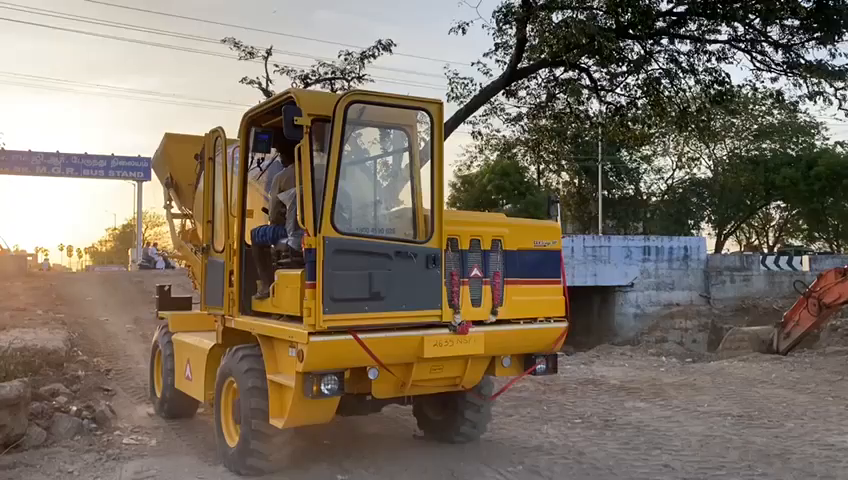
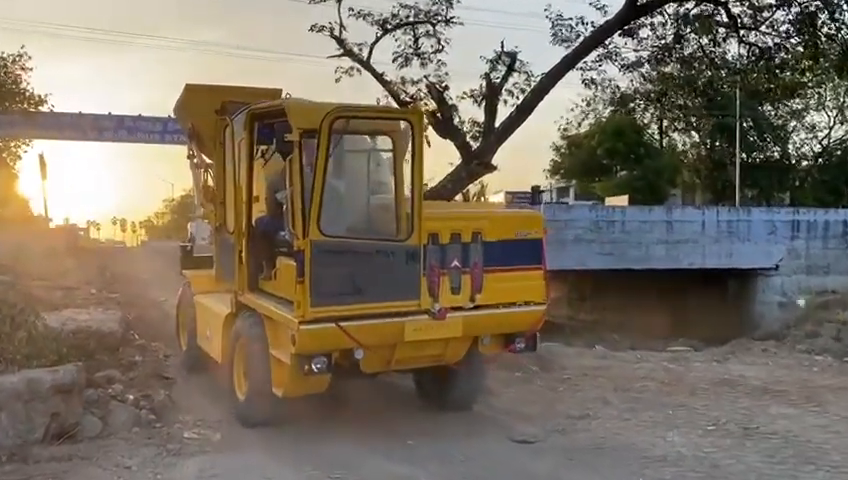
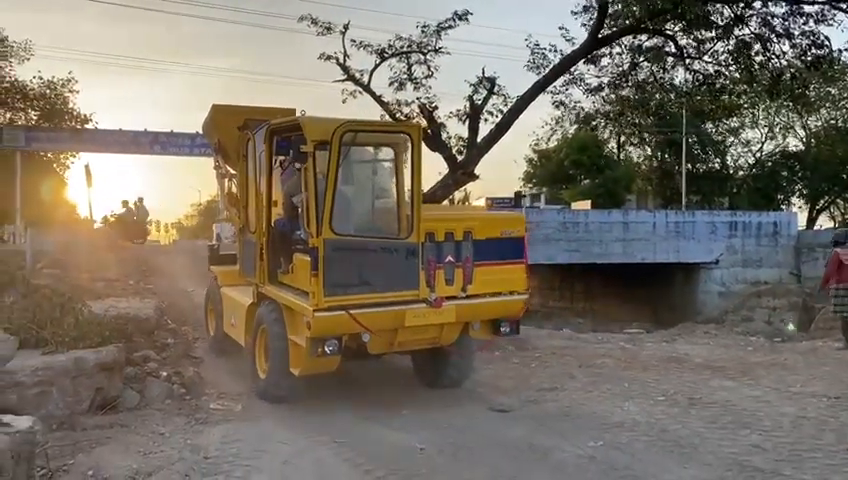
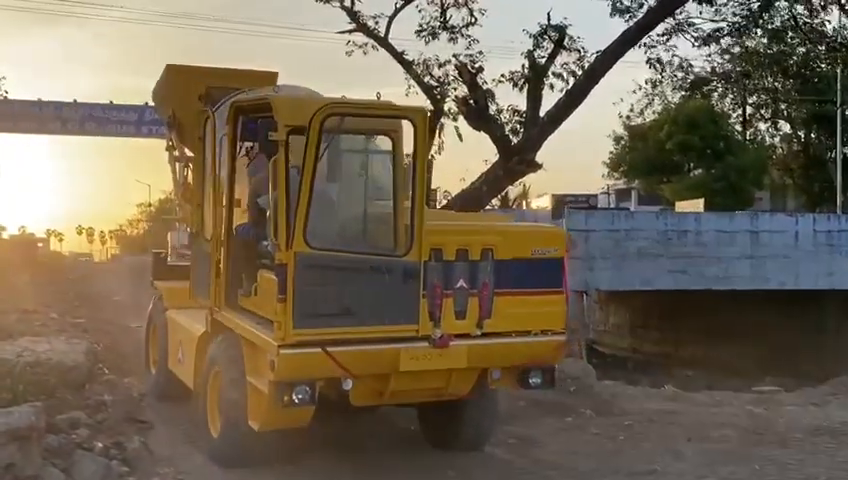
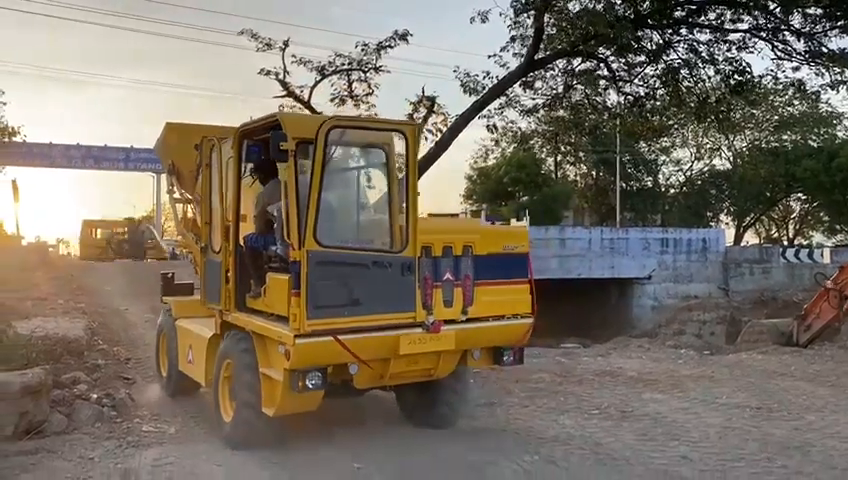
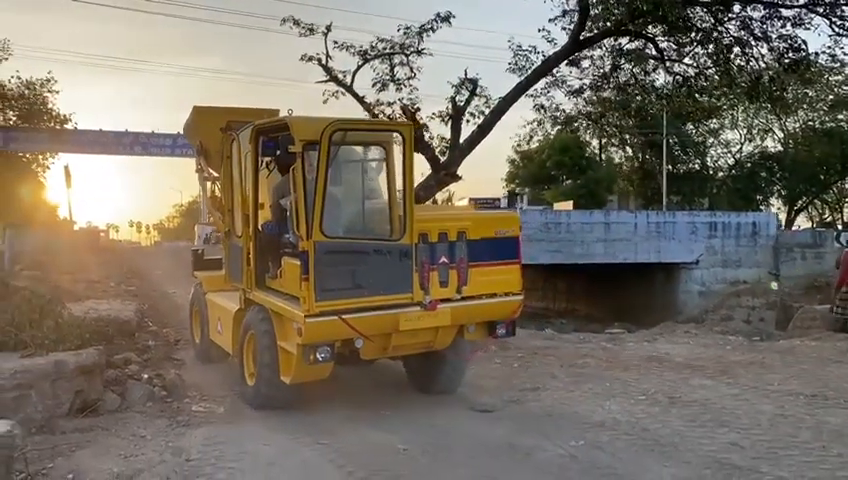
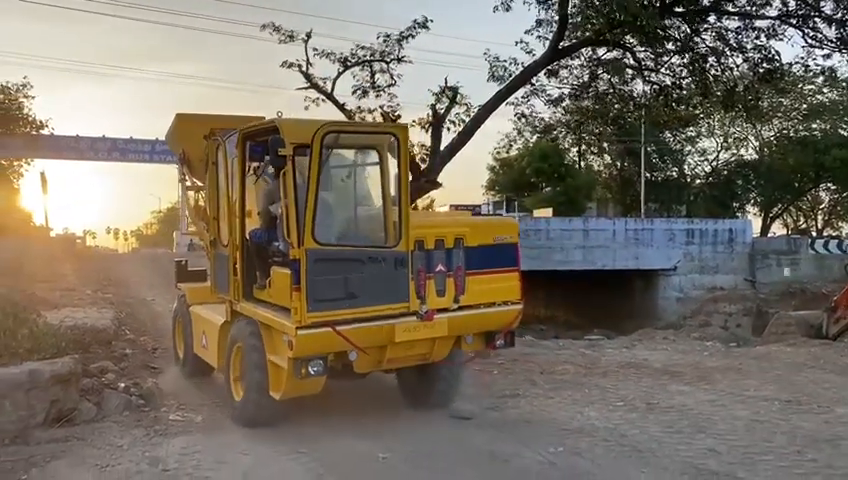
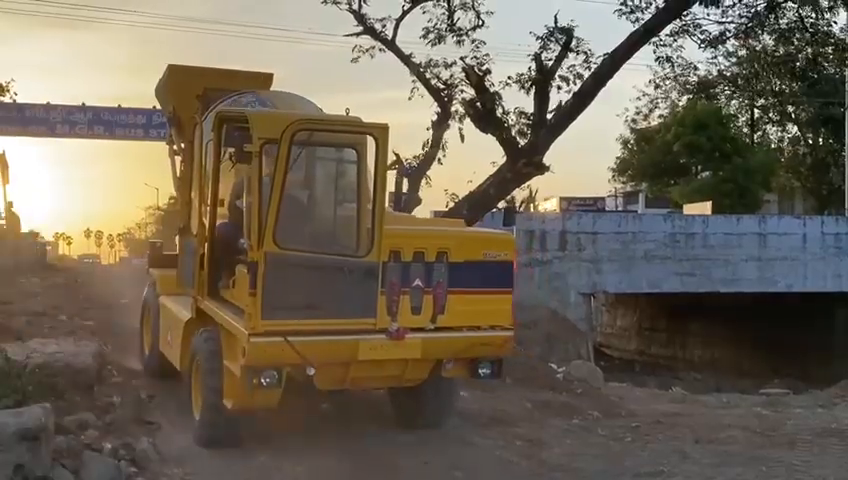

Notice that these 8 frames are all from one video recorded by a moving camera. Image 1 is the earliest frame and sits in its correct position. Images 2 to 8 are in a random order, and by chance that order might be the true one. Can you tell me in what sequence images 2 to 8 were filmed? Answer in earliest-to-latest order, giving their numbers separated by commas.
5, 7, 6, 3, 2, 4, 8
